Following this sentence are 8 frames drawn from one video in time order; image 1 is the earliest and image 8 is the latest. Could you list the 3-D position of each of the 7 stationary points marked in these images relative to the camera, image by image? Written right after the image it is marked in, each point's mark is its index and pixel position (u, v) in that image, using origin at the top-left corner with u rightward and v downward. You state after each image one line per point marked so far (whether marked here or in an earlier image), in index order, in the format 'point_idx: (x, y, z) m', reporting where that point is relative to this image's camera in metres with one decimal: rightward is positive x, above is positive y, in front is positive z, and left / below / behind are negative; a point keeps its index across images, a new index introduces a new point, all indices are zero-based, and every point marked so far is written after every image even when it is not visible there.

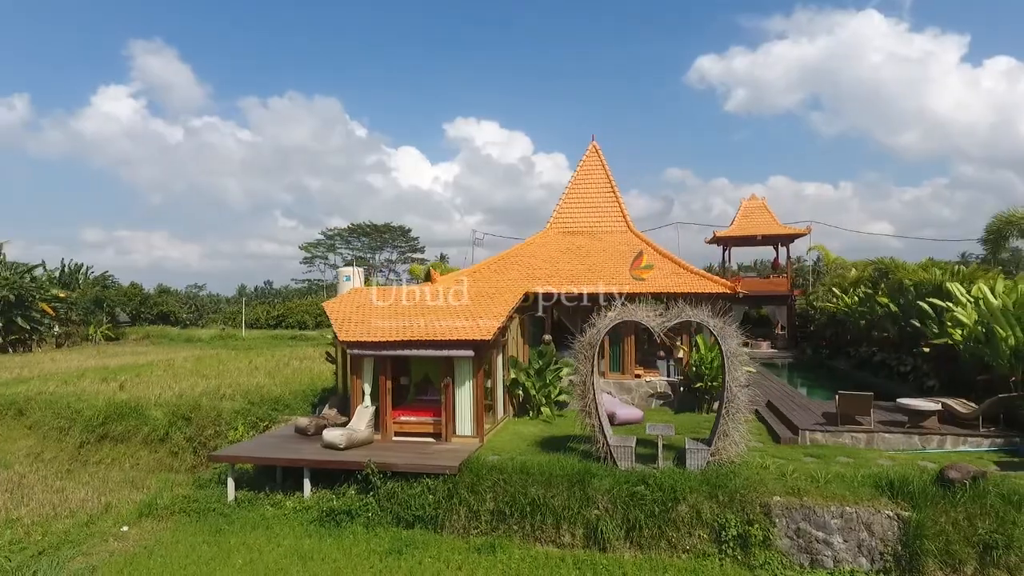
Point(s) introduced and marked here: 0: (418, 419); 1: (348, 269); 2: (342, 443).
0: (-1.5, -2.1, +10.4) m
1: (-3.7, +0.4, +14.2) m
2: (-2.6, -2.3, +9.6) m
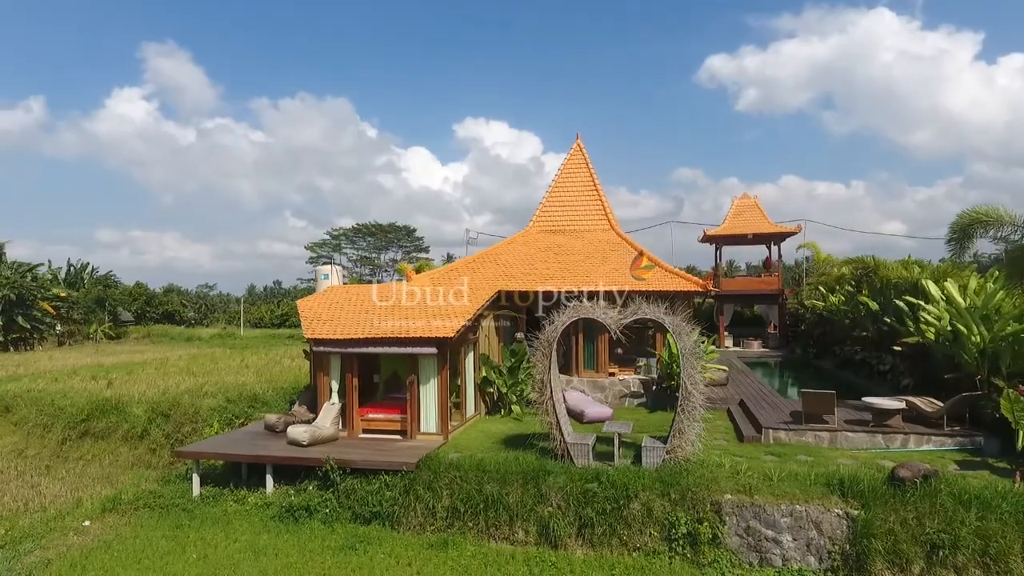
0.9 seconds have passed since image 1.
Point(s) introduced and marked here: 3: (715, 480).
0: (-2.1, -2.1, +10.4) m
1: (-4.2, +0.5, +14.3) m
2: (-3.2, -2.3, +9.6) m
3: (+2.5, -2.4, +7.8) m
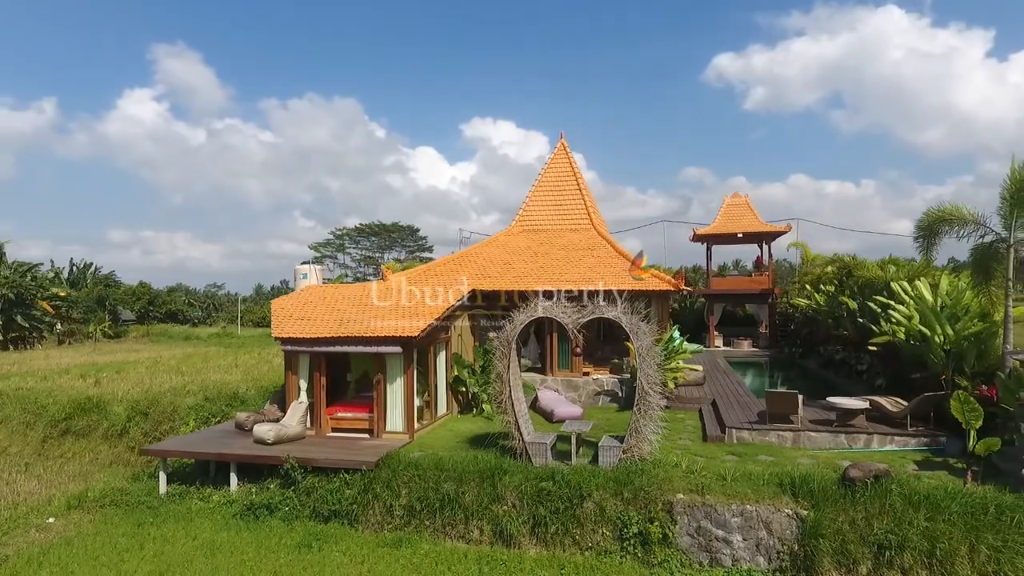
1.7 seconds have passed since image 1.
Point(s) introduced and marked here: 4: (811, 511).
0: (-2.6, -2.1, +10.5) m
1: (-4.7, +0.5, +14.3) m
2: (-3.7, -2.3, +9.7) m
3: (+1.9, -2.4, +7.8) m
4: (+3.3, -2.5, +7.0) m
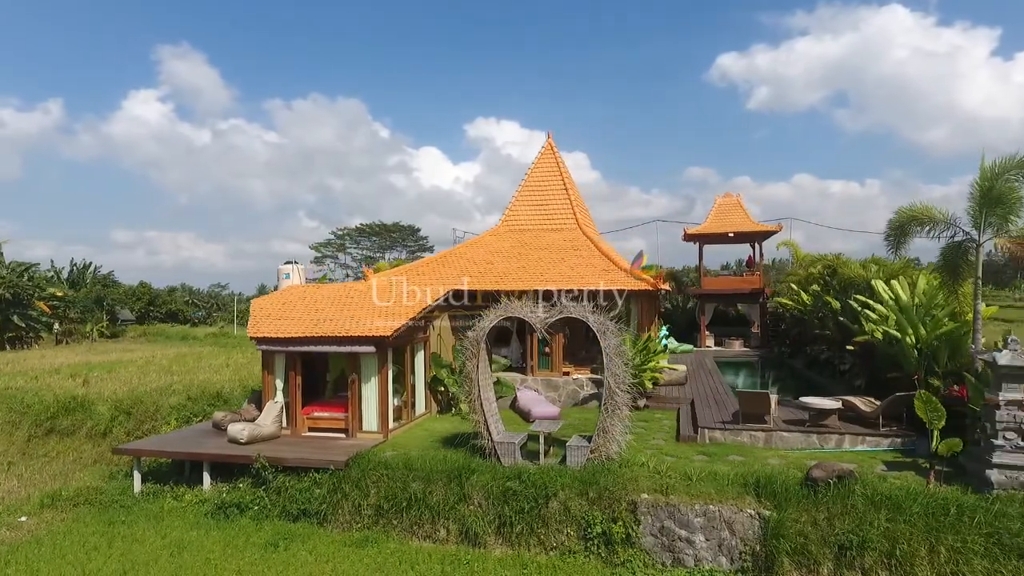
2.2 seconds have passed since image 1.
0: (-3.0, -2.1, +10.5) m
1: (-5.1, +0.5, +14.4) m
2: (-4.1, -2.3, +9.7) m
3: (+1.5, -2.3, +7.7) m
4: (+2.9, -2.5, +7.0) m
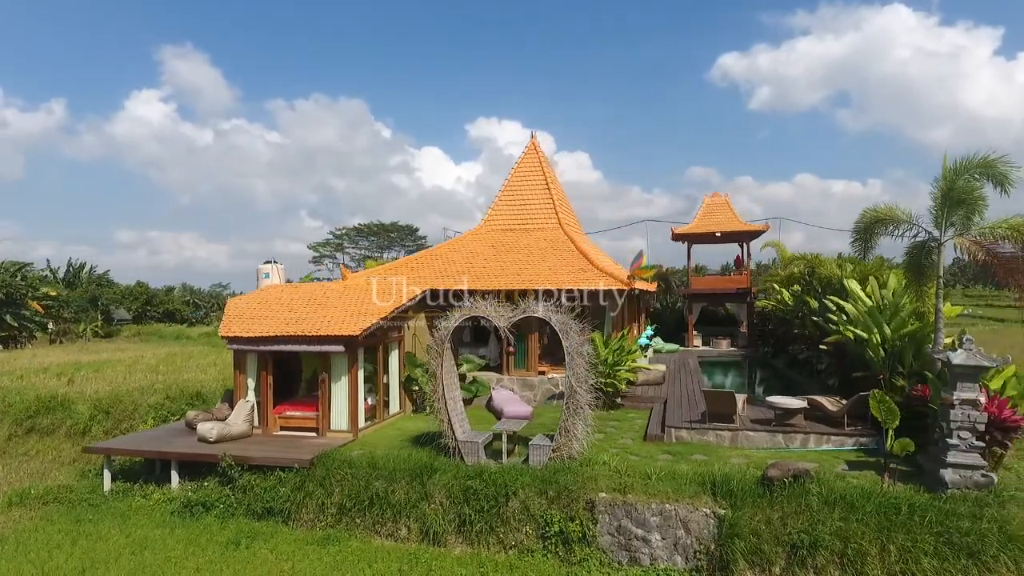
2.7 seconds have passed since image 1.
0: (-3.5, -2.1, +10.5) m
1: (-5.6, +0.5, +14.4) m
2: (-4.6, -2.3, +9.7) m
3: (+1.0, -2.3, +7.8) m
4: (+2.4, -2.5, +7.0) m
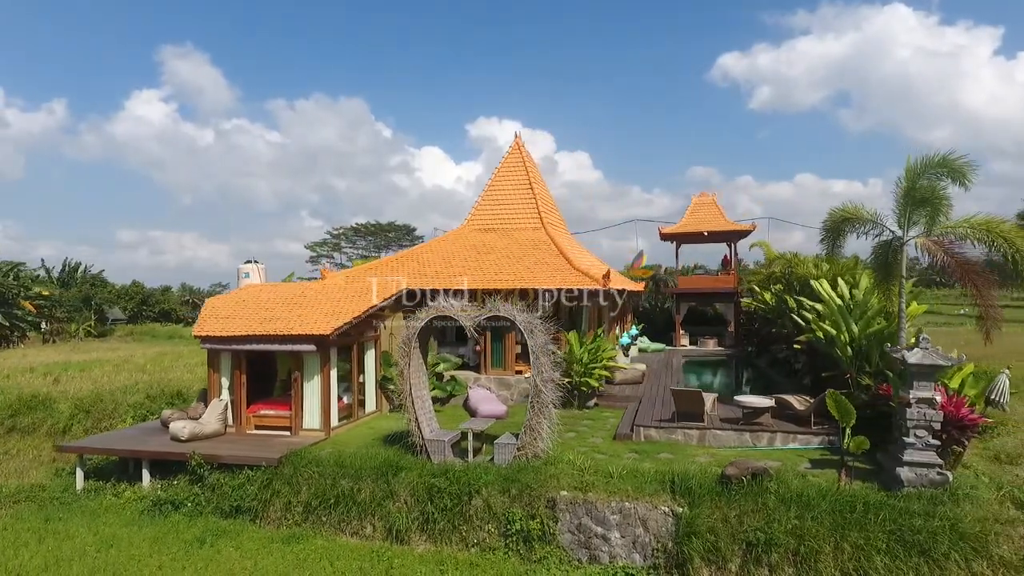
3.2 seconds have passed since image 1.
0: (-4.0, -2.1, +10.5) m
1: (-6.0, +0.5, +14.4) m
2: (-5.1, -2.3, +9.8) m
3: (+0.5, -2.3, +7.8) m
4: (+2.0, -2.5, +7.1) m
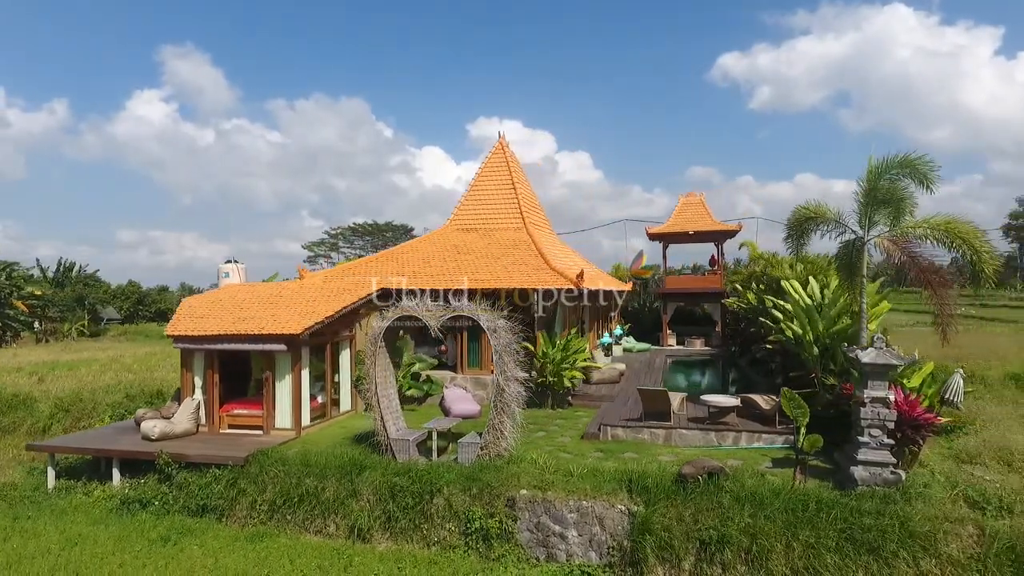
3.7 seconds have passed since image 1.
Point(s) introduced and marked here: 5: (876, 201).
0: (-4.4, -2.1, +10.6) m
1: (-6.5, +0.5, +14.5) m
2: (-5.5, -2.3, +9.8) m
3: (+0.1, -2.3, +7.8) m
4: (+1.5, -2.5, +7.1) m
5: (+4.7, +1.1, +8.2) m
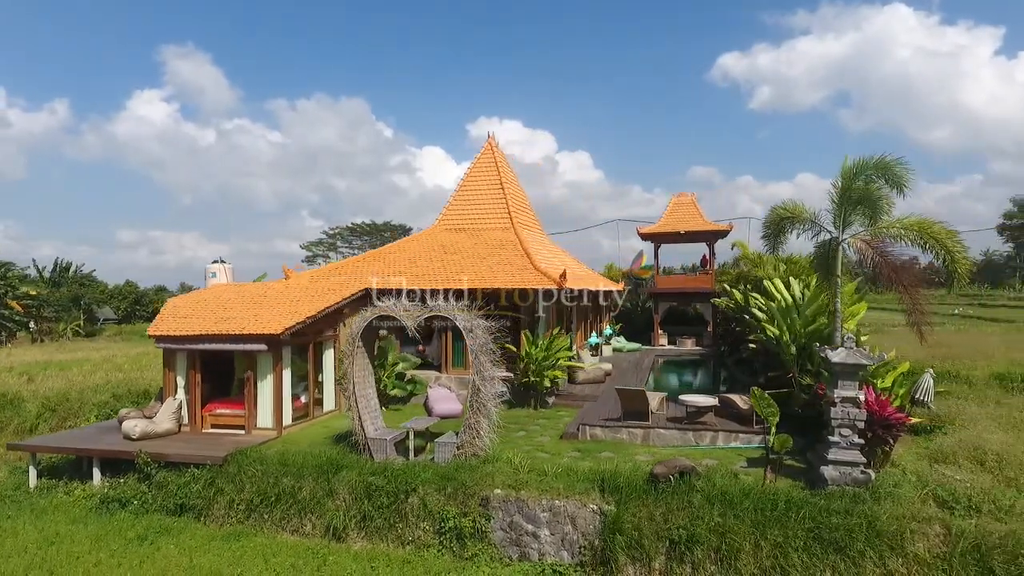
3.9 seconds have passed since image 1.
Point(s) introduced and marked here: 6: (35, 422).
0: (-4.7, -2.1, +10.6) m
1: (-6.8, +0.5, +14.5) m
2: (-5.9, -2.3, +9.8) m
3: (-0.3, -2.3, +7.9) m
4: (+1.2, -2.5, +7.1) m
5: (+4.4, +1.1, +8.2) m
6: (-10.3, -2.9, +13.6) m
